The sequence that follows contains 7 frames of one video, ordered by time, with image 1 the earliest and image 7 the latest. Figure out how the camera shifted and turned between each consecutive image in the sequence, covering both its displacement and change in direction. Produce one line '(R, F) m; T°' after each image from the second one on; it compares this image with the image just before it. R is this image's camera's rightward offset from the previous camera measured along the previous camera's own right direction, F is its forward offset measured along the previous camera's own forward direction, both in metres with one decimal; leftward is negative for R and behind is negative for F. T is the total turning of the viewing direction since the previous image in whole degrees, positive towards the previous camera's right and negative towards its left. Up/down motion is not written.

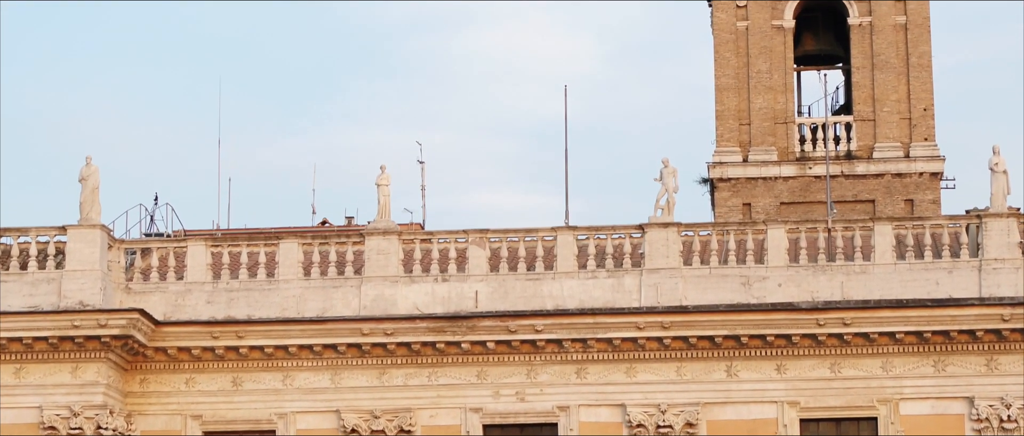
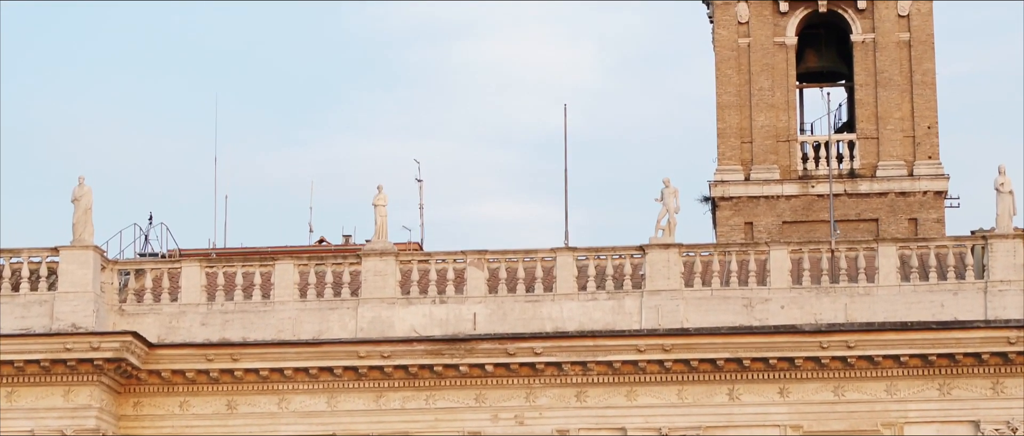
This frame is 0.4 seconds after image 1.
(0.0, +0.6) m; 0°
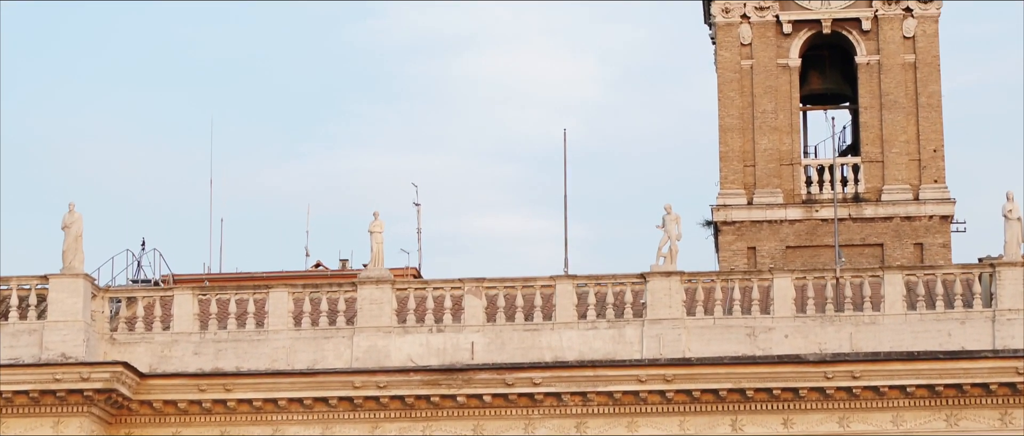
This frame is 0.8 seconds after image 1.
(+0.1, +0.8) m; 0°
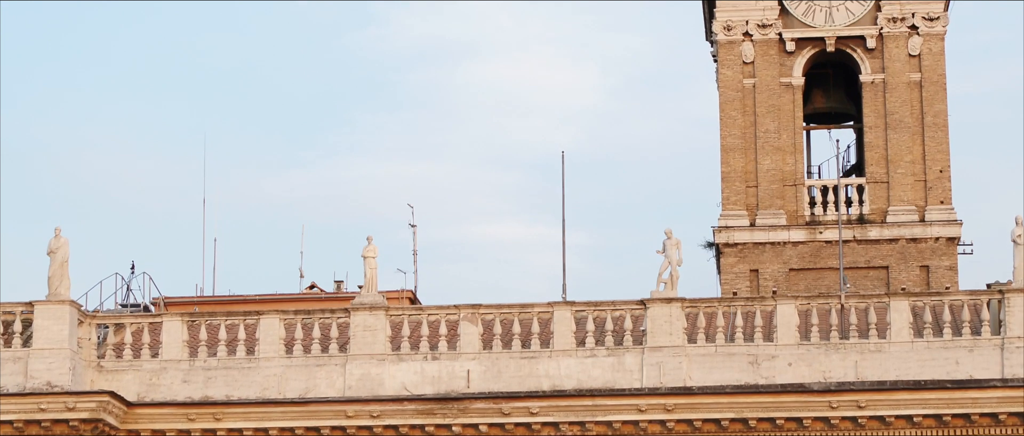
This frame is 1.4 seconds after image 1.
(+0.1, +1.0) m; 0°
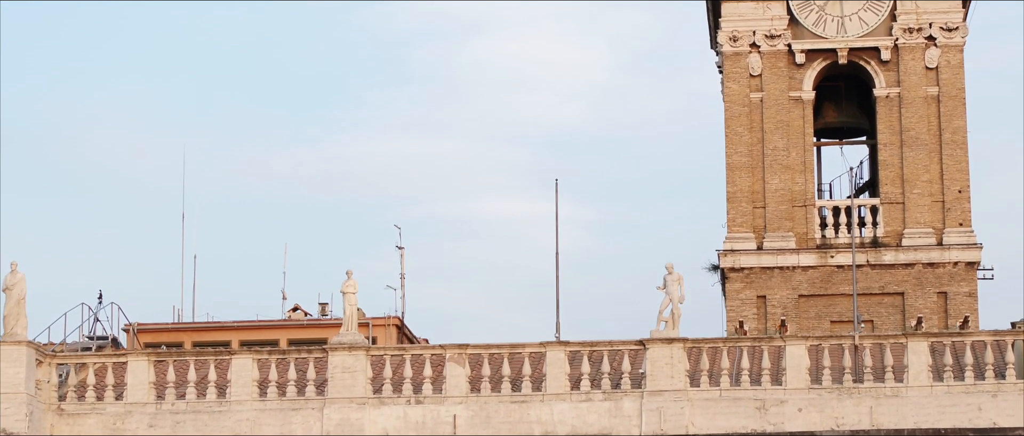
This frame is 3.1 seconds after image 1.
(+0.3, +2.9) m; 0°
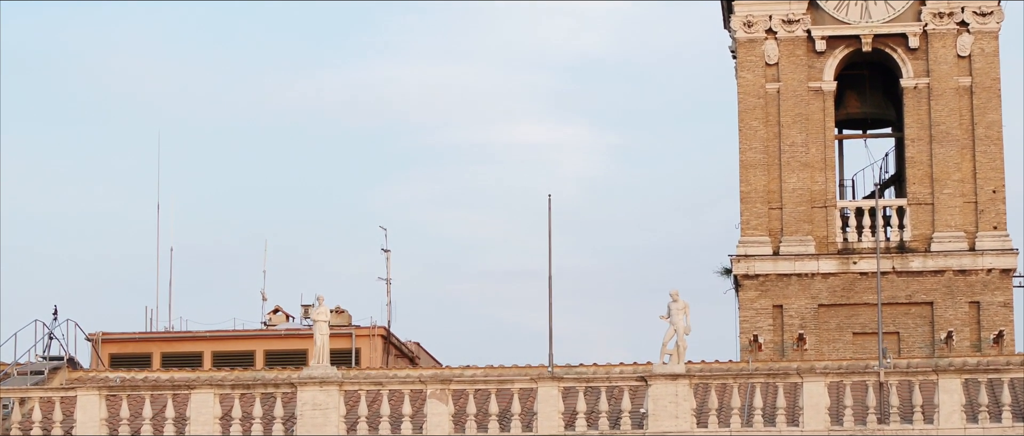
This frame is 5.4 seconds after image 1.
(+0.5, +3.9) m; -1°
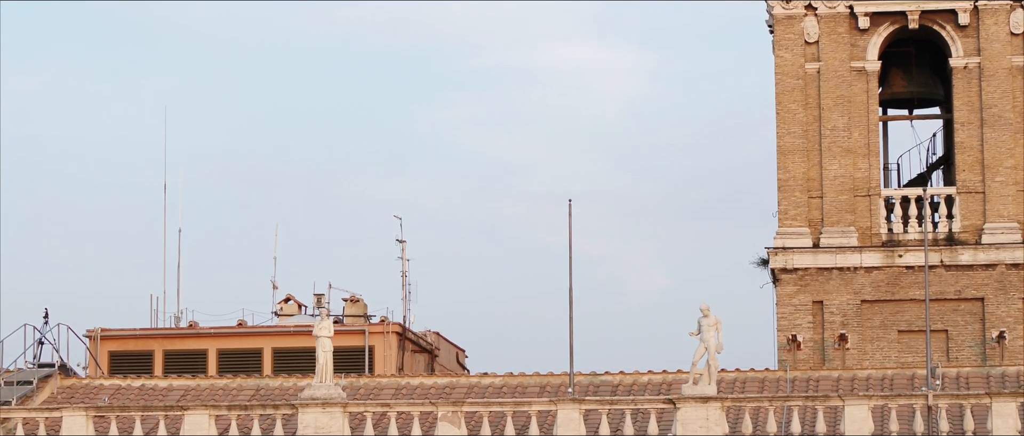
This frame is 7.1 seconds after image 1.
(+0.3, +2.8) m; -1°
